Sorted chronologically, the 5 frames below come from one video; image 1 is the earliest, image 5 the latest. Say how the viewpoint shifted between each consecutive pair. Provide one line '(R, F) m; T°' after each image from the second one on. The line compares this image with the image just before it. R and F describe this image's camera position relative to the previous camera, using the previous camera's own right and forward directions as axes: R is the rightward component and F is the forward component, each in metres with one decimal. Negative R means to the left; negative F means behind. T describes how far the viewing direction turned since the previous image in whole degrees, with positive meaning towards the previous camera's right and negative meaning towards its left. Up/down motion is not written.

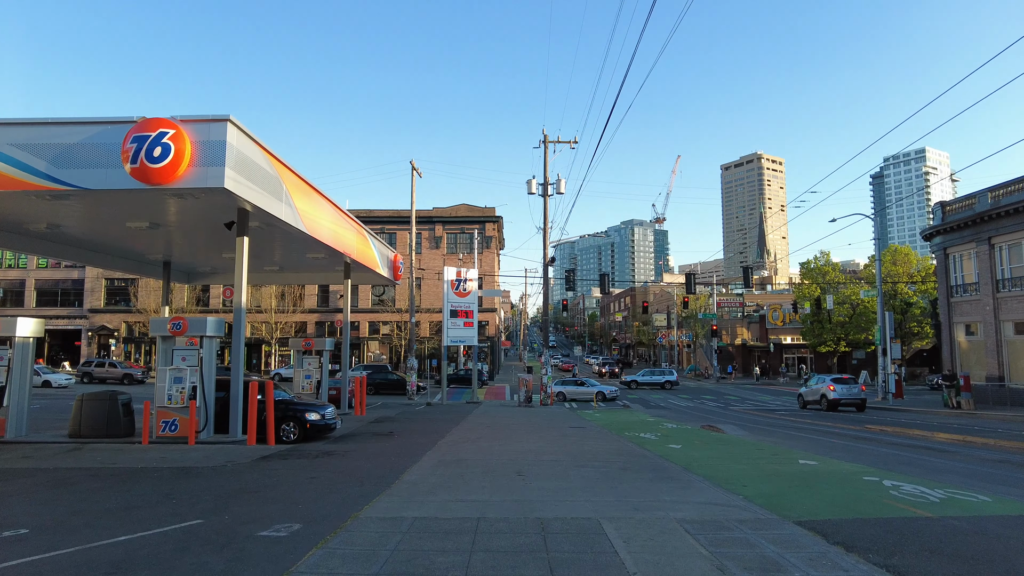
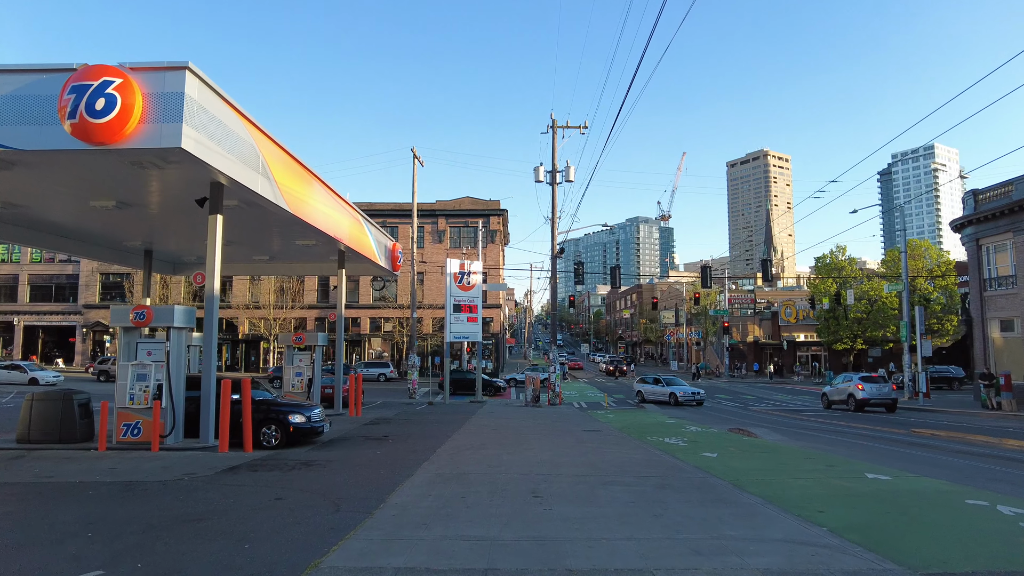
(-0.1, +1.7) m; 0°
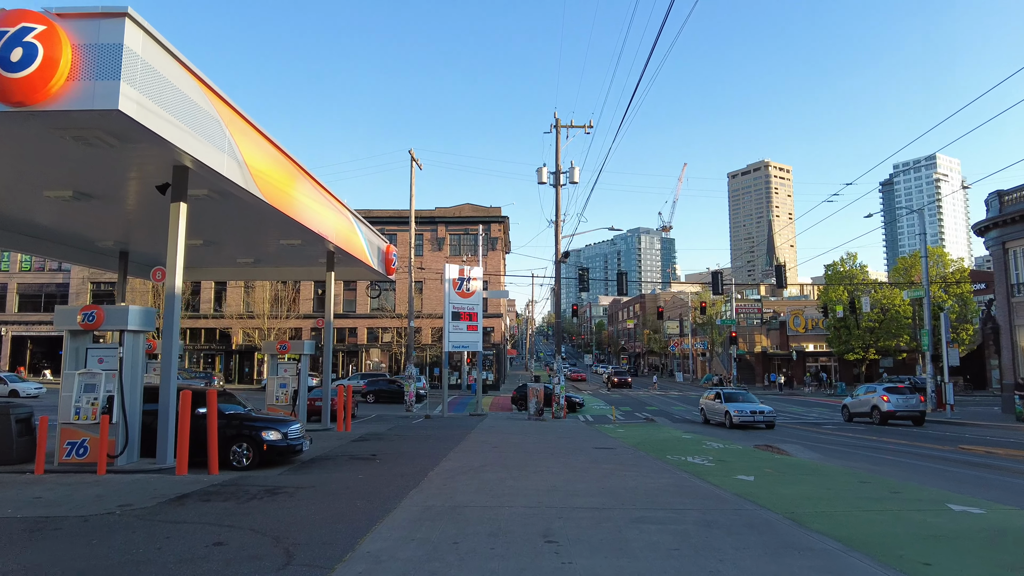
(-0.1, +1.5) m; 0°
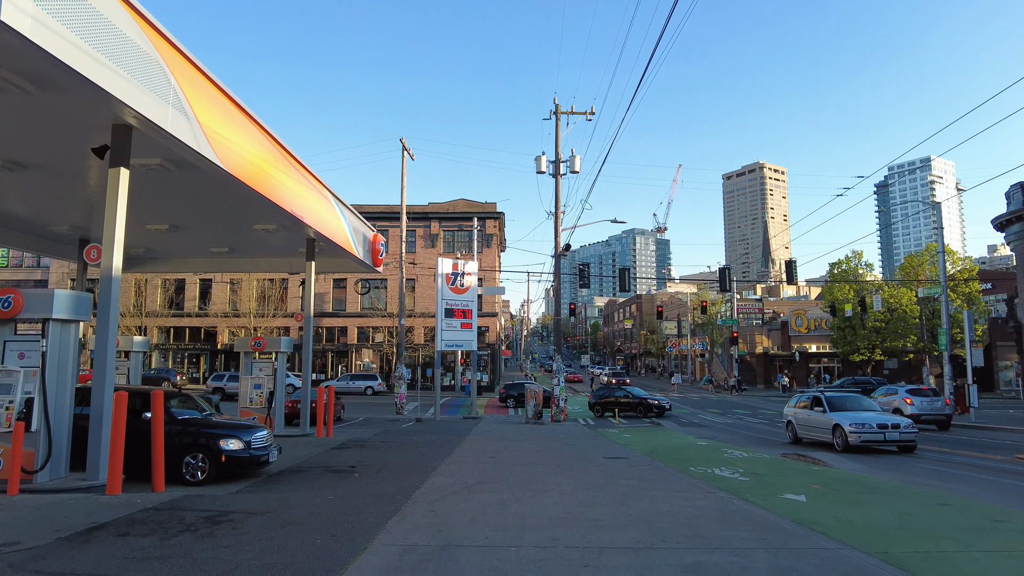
(-0.1, +1.7) m; +1°
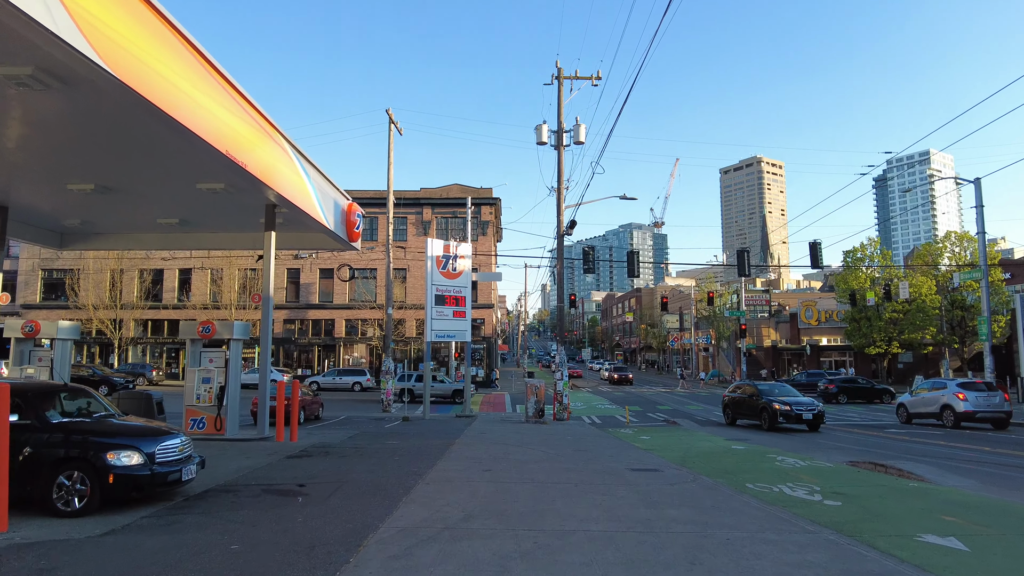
(-0.1, +2.8) m; 0°
